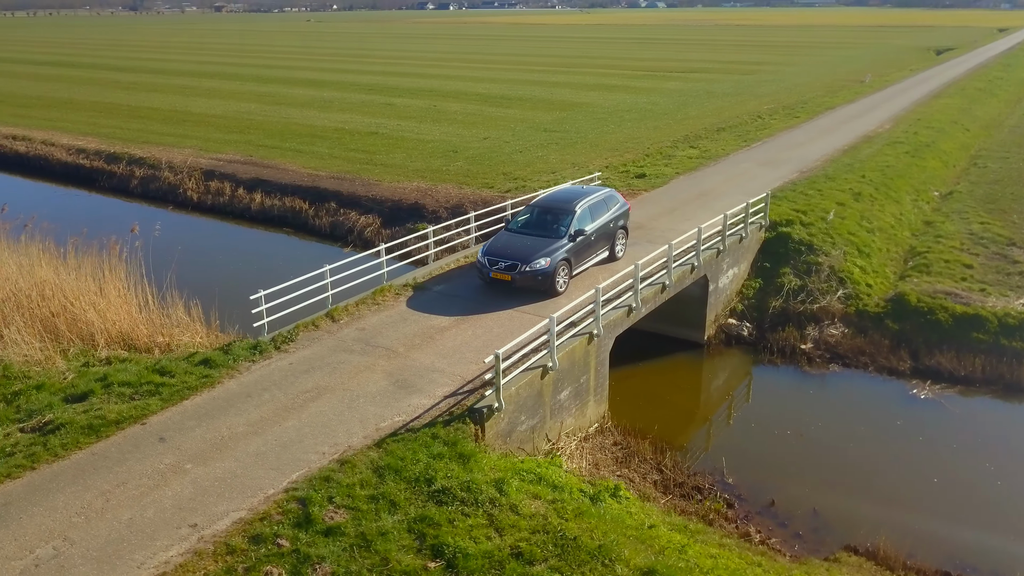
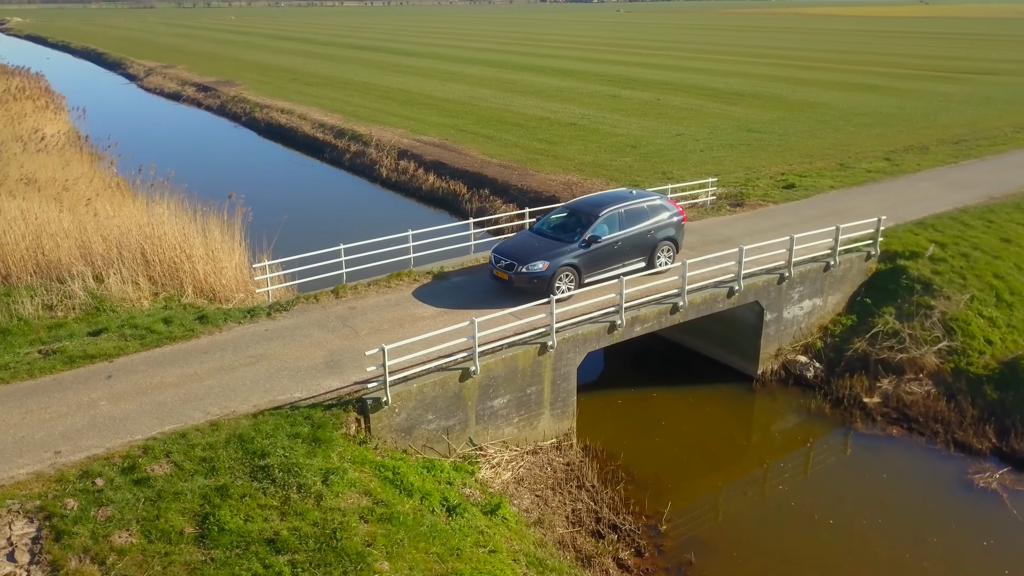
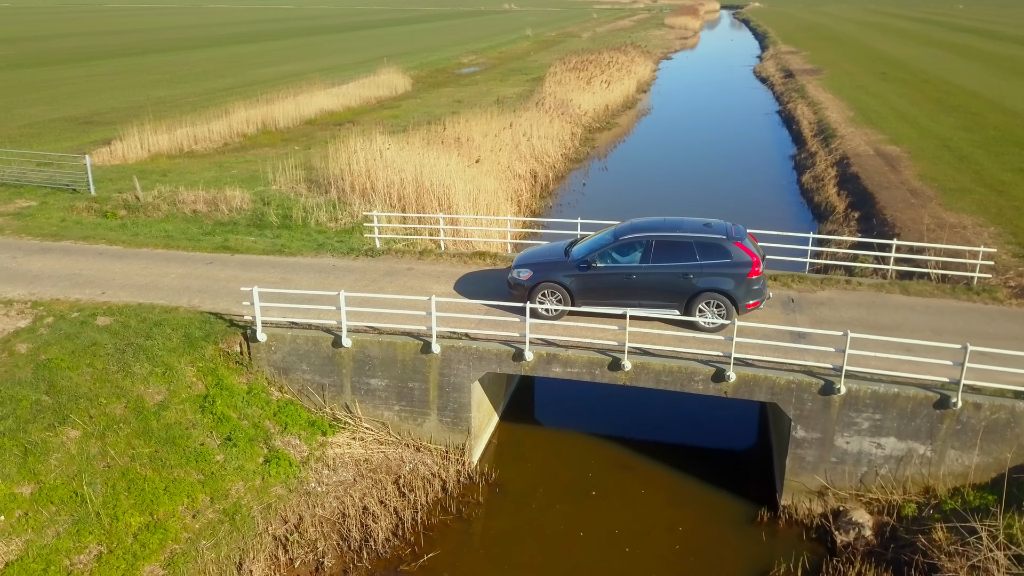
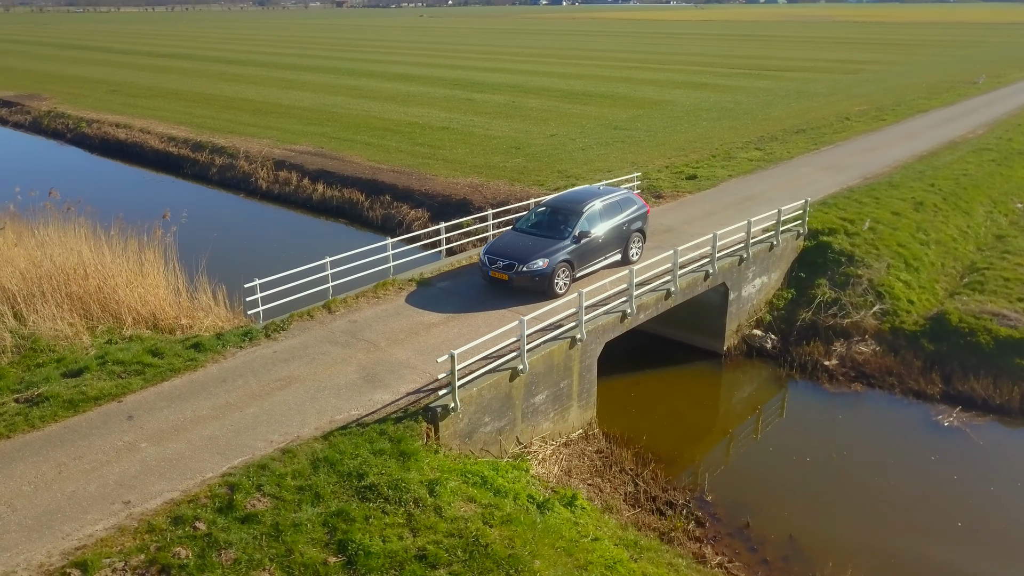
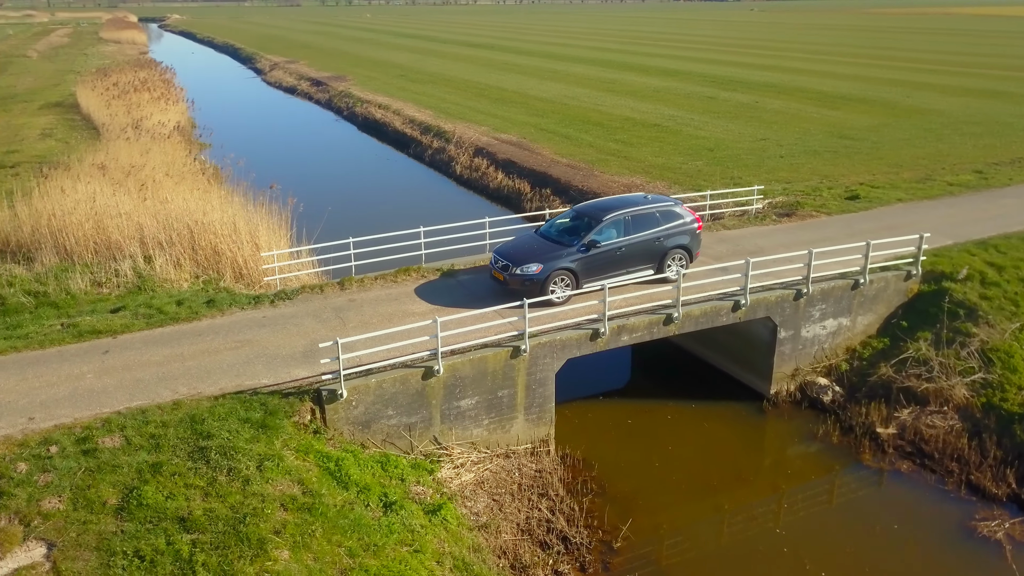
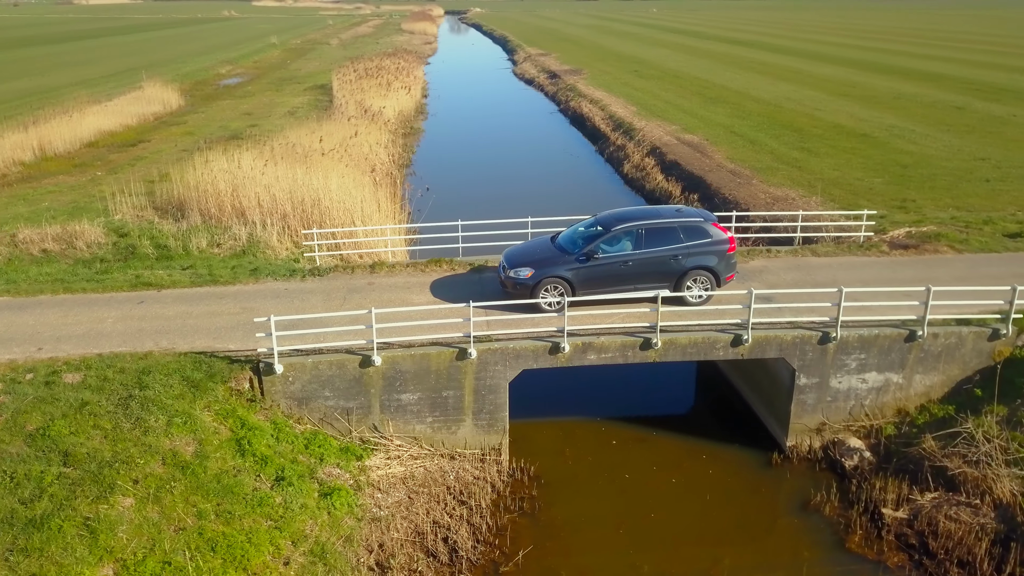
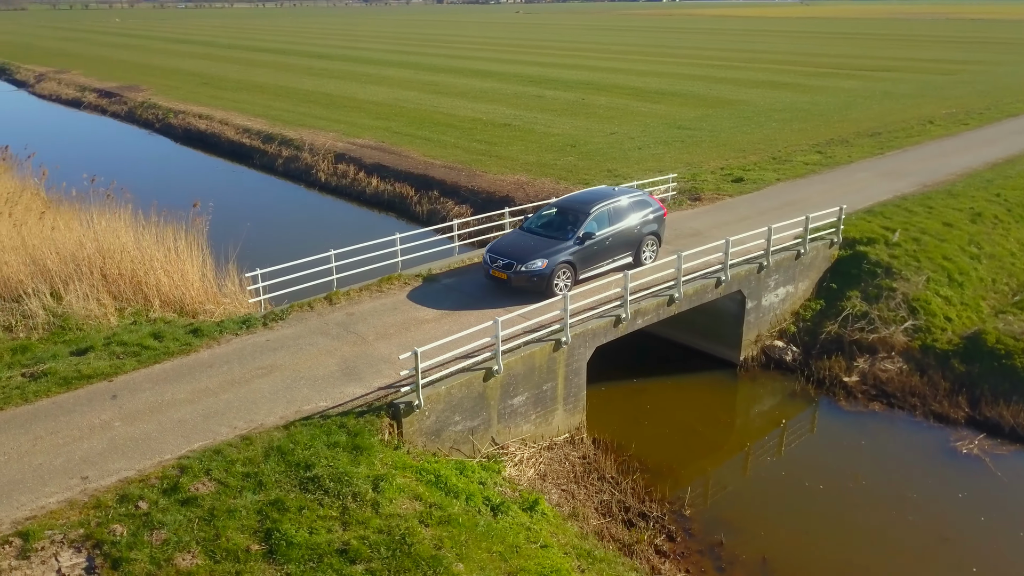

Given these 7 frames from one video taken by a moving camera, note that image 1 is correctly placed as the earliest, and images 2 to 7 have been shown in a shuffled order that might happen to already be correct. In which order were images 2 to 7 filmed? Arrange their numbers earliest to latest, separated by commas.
4, 7, 2, 5, 6, 3
